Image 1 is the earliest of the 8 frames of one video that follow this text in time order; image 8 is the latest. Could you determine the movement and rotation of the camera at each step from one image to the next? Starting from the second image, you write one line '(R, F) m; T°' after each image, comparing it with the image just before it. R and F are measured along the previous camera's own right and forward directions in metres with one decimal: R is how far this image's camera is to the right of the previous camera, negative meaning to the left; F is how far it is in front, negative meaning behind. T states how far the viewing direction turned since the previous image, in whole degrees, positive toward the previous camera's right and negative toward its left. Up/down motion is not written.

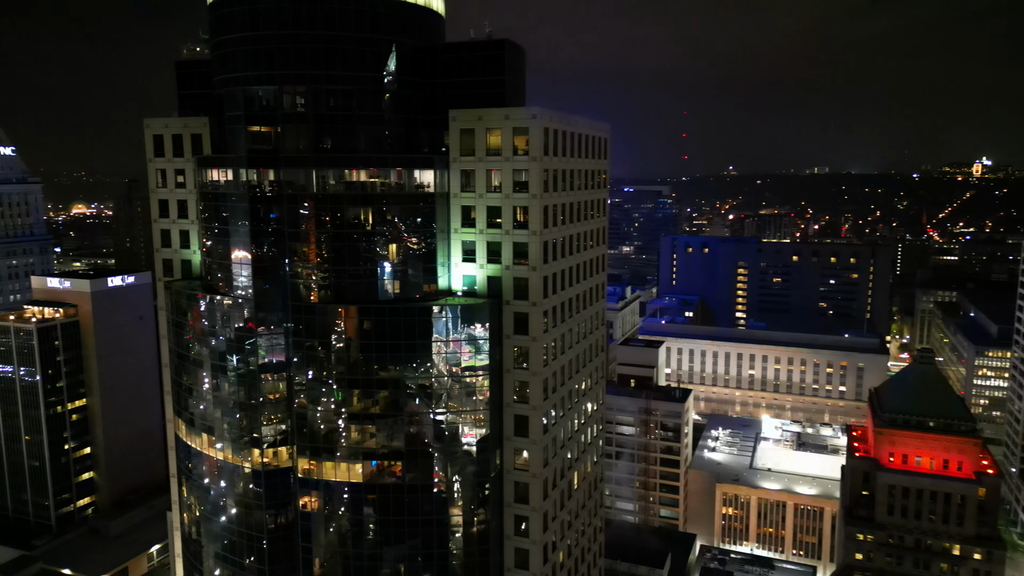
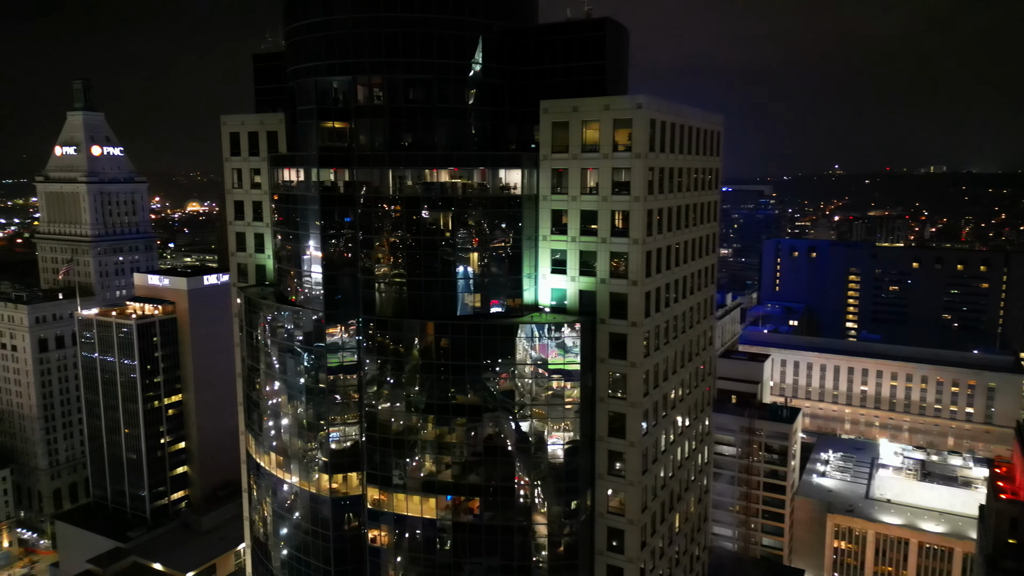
(-0.4, +6.9) m; -7°
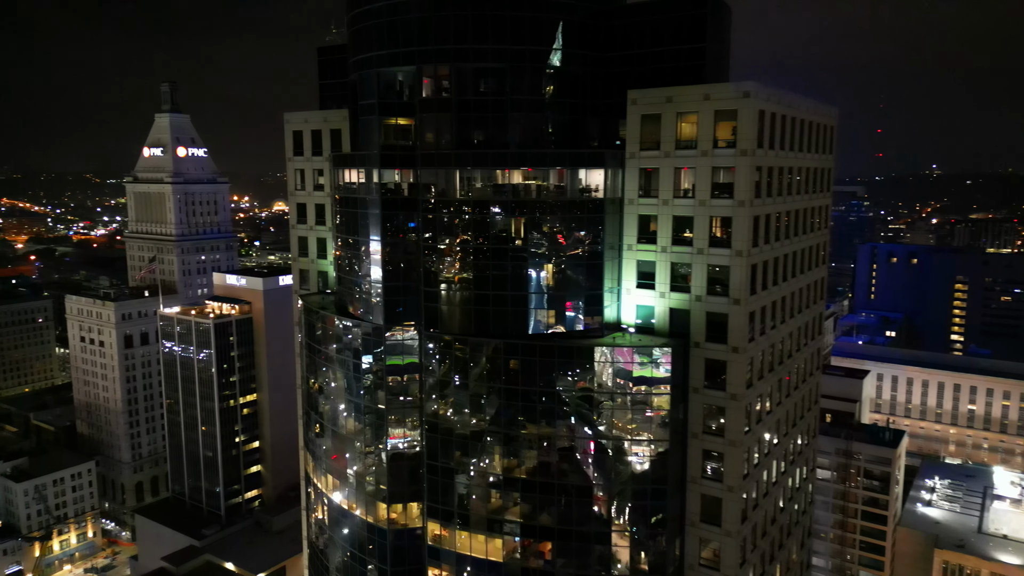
(-0.3, +5.7) m; -6°
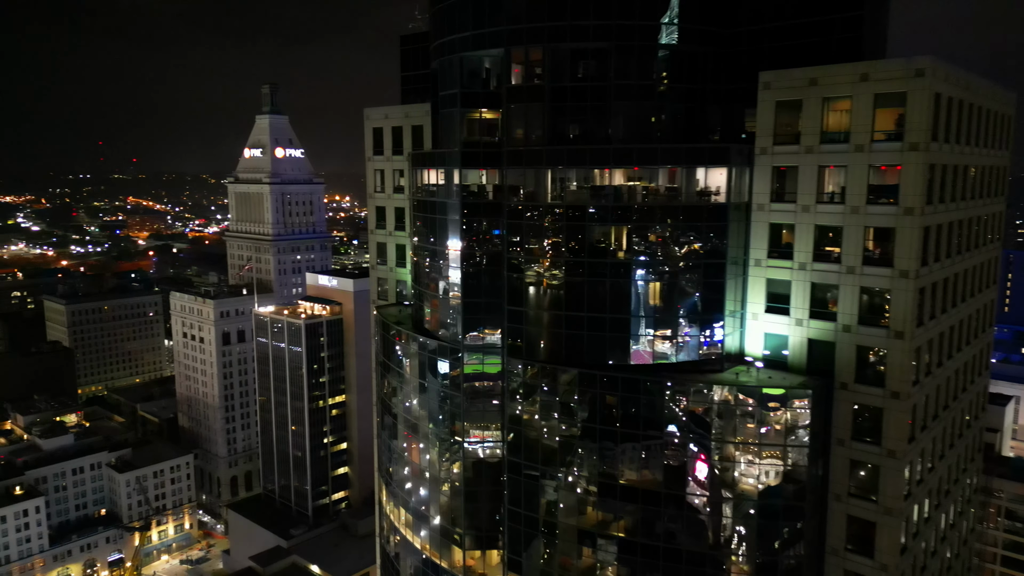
(-0.4, +6.5) m; -7°
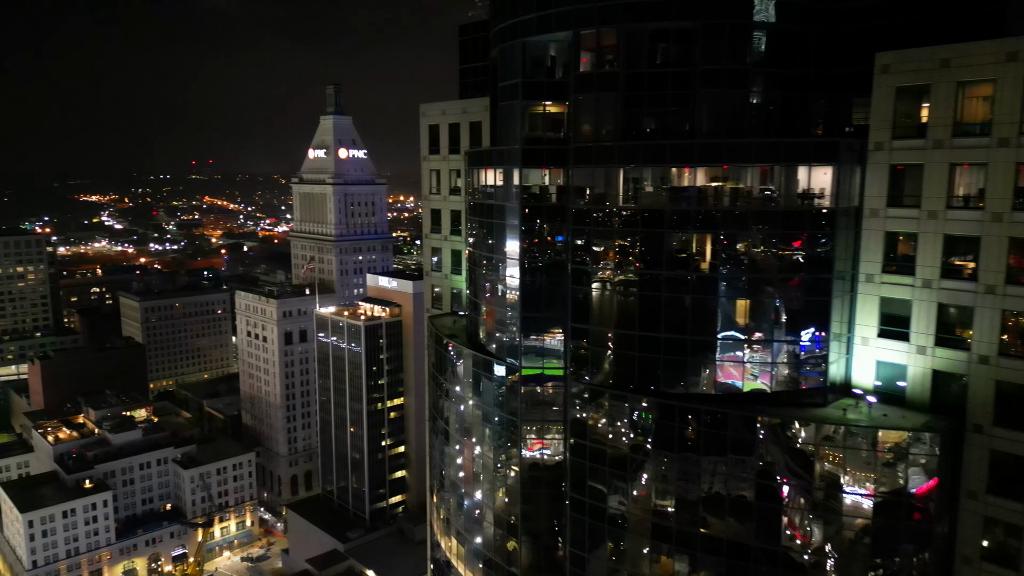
(-0.2, +4.3) m; -5°
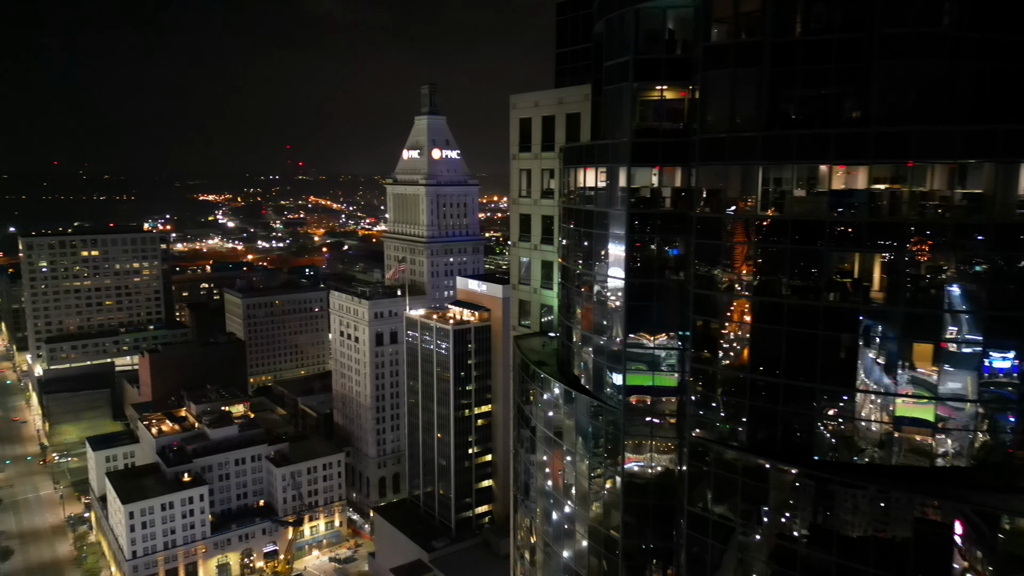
(-0.5, +6.5) m; -7°
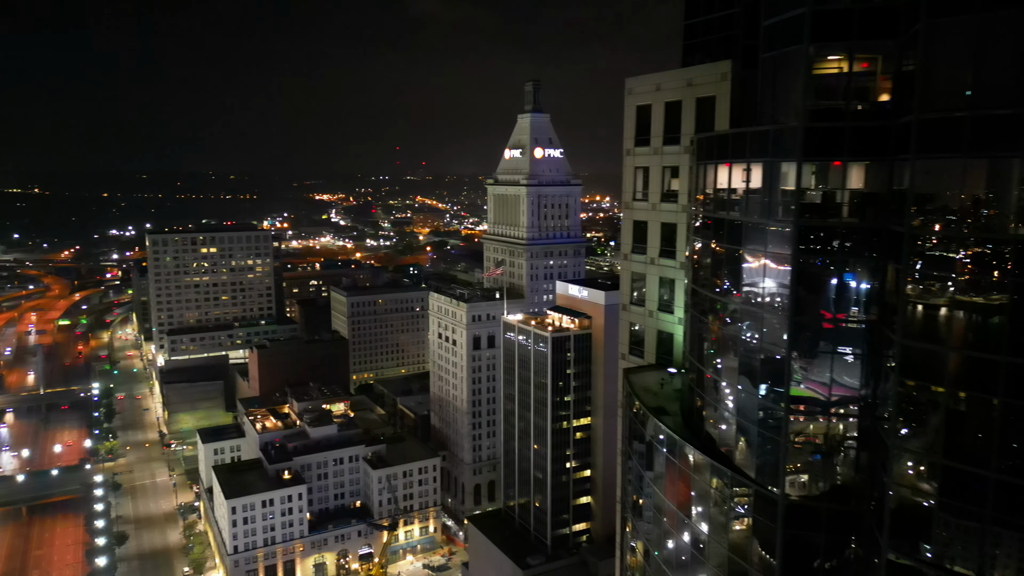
(-0.5, +7.3) m; -8°
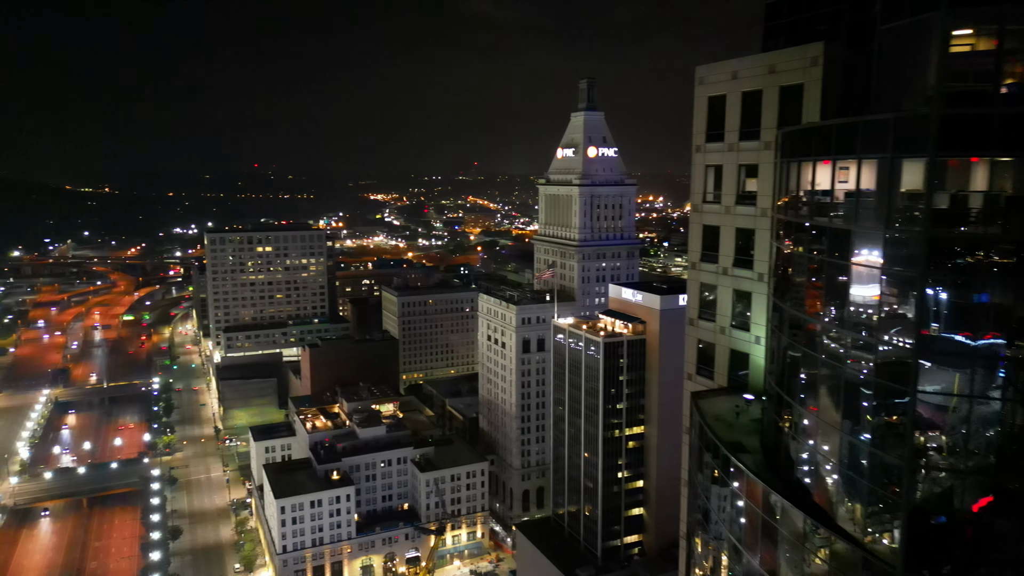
(-0.2, +3.6) m; -4°
